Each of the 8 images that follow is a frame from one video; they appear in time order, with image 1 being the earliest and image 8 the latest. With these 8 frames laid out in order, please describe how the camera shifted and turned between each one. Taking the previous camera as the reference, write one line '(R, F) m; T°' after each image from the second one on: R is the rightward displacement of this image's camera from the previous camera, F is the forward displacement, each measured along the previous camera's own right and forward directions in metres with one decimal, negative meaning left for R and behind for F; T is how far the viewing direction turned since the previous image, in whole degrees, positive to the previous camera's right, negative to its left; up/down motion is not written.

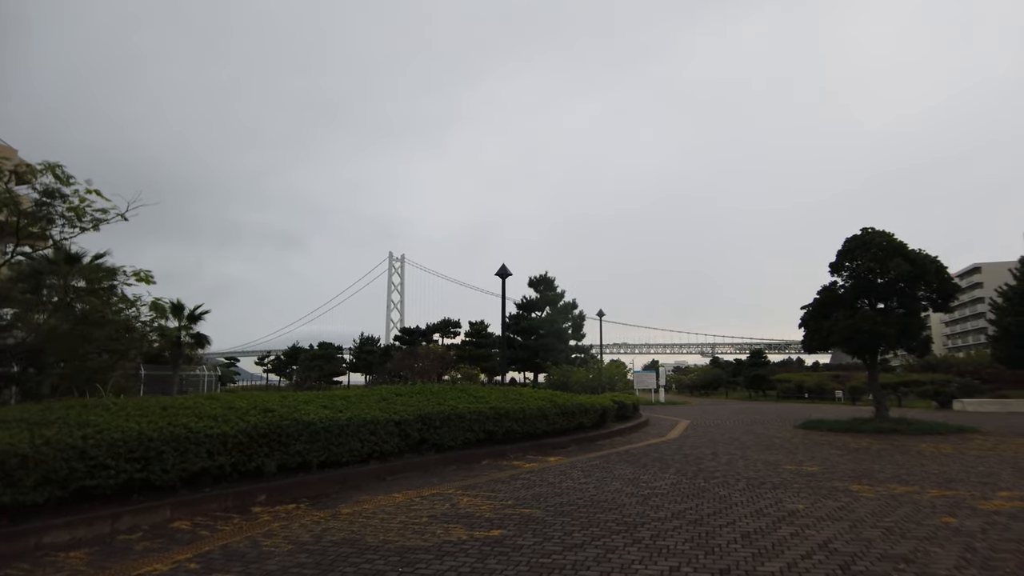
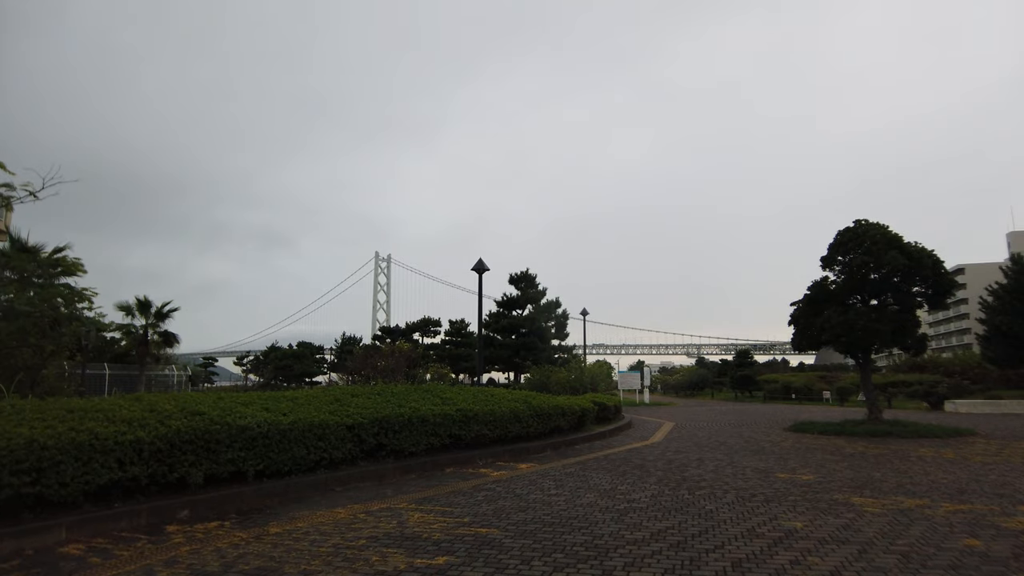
(+0.3, +0.9) m; +1°
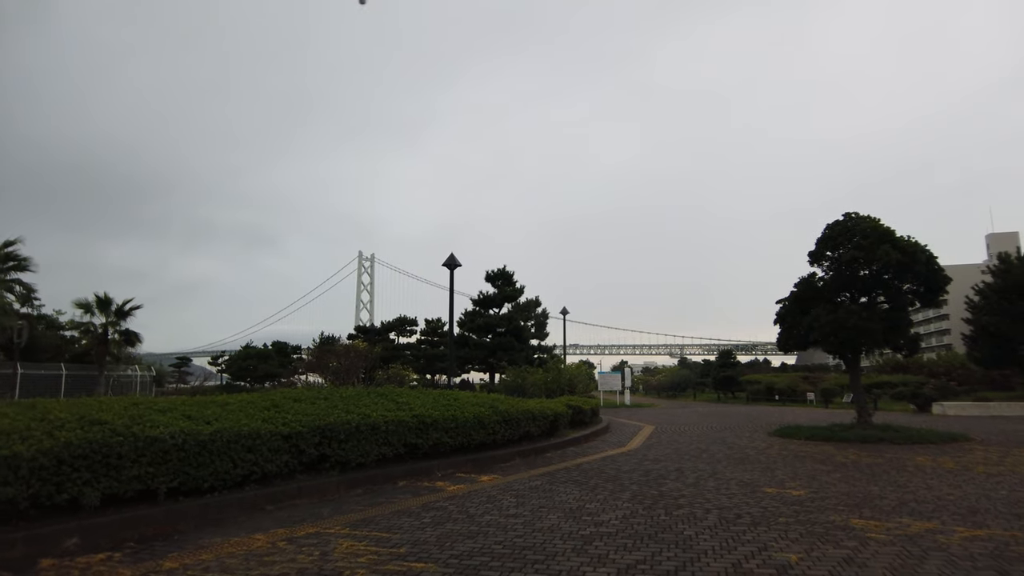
(+0.4, +1.0) m; +1°
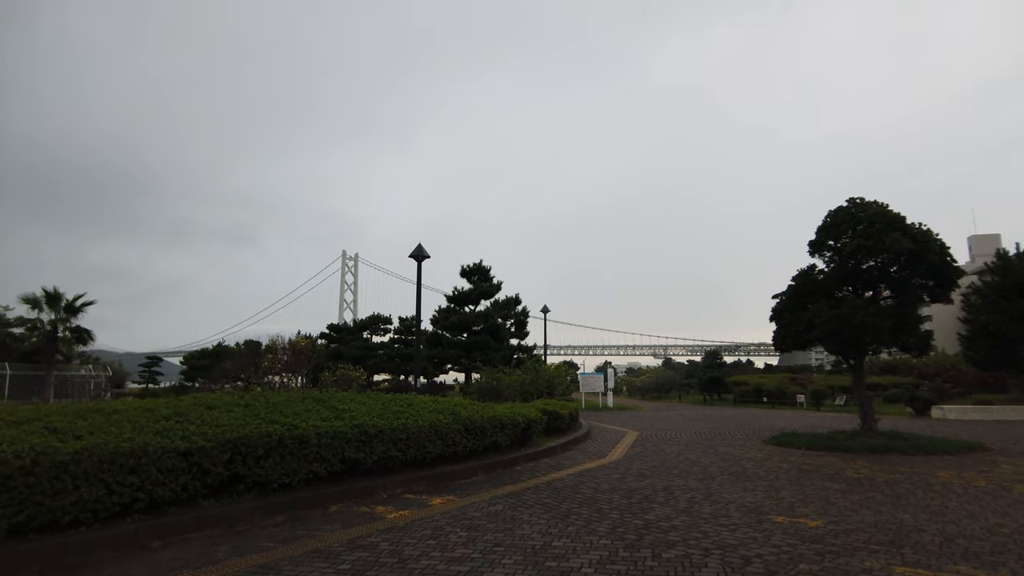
(+0.3, +1.4) m; +1°
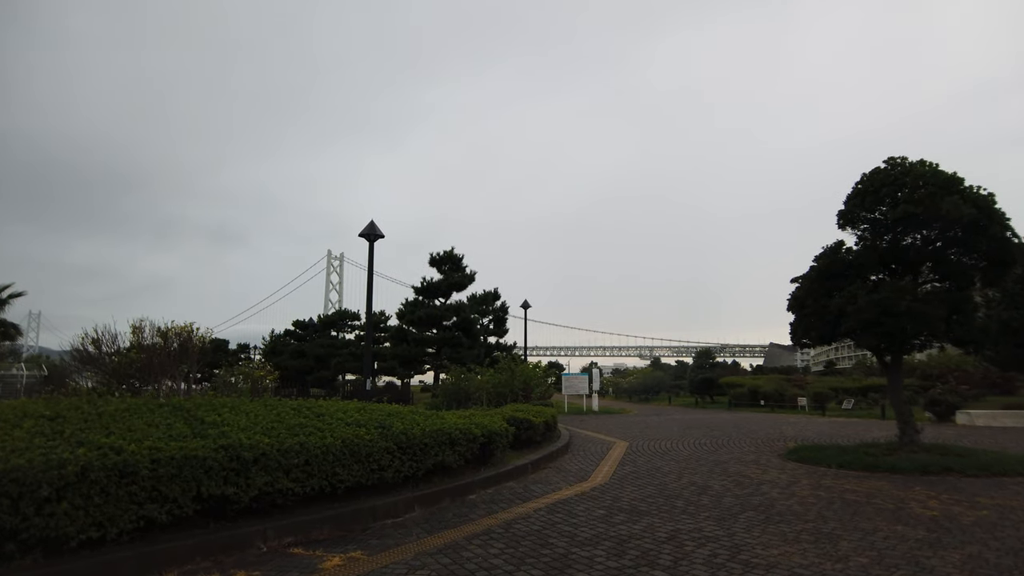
(+0.4, +2.4) m; +1°
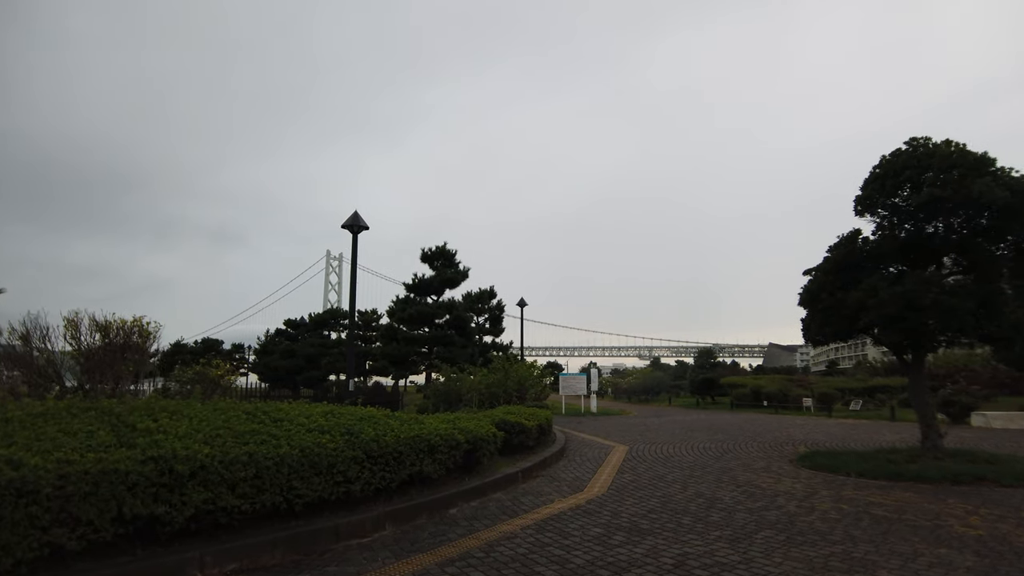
(+0.2, +0.8) m; 0°
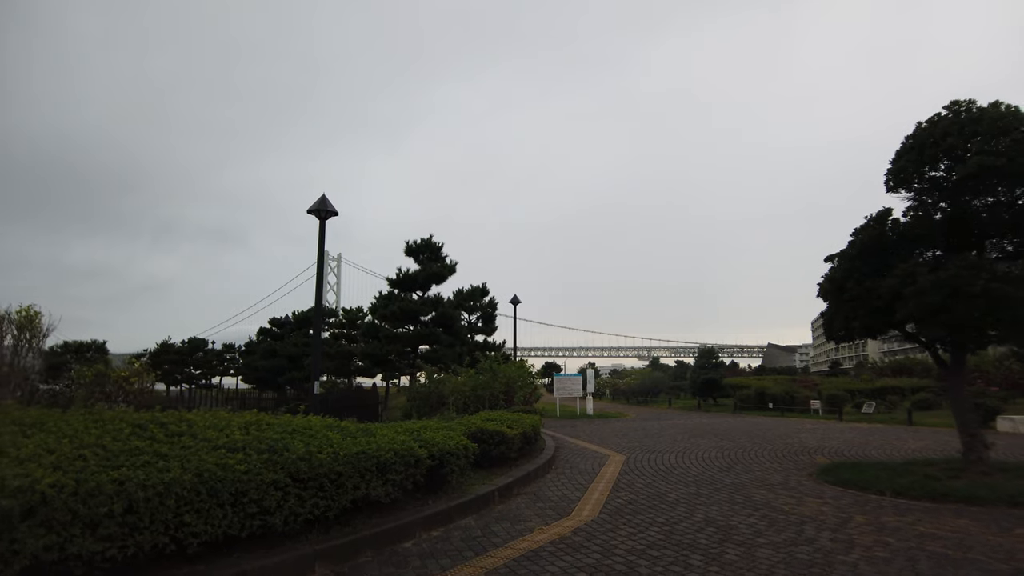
(+0.3, +1.3) m; 0°
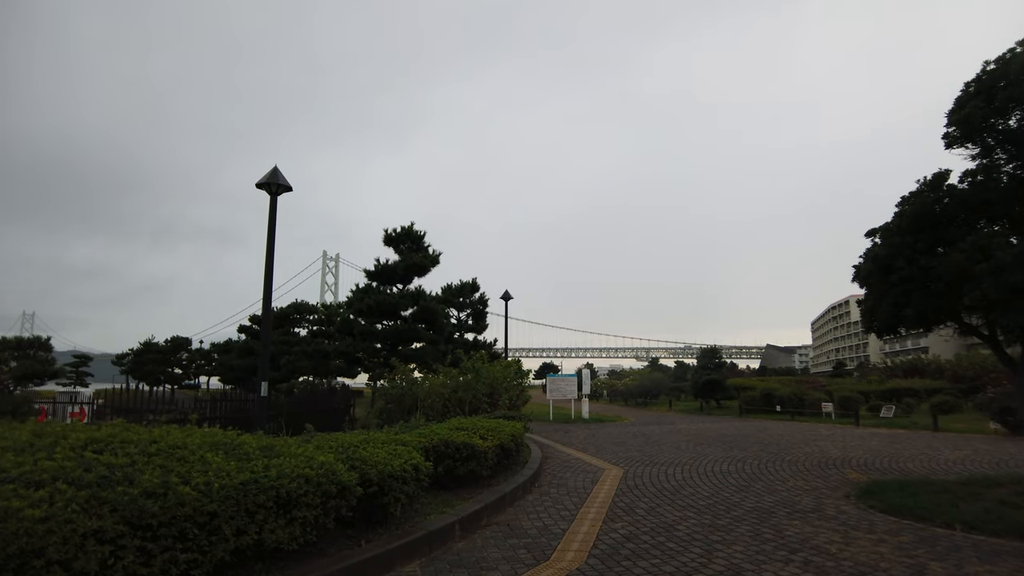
(+0.3, +1.6) m; 0°
